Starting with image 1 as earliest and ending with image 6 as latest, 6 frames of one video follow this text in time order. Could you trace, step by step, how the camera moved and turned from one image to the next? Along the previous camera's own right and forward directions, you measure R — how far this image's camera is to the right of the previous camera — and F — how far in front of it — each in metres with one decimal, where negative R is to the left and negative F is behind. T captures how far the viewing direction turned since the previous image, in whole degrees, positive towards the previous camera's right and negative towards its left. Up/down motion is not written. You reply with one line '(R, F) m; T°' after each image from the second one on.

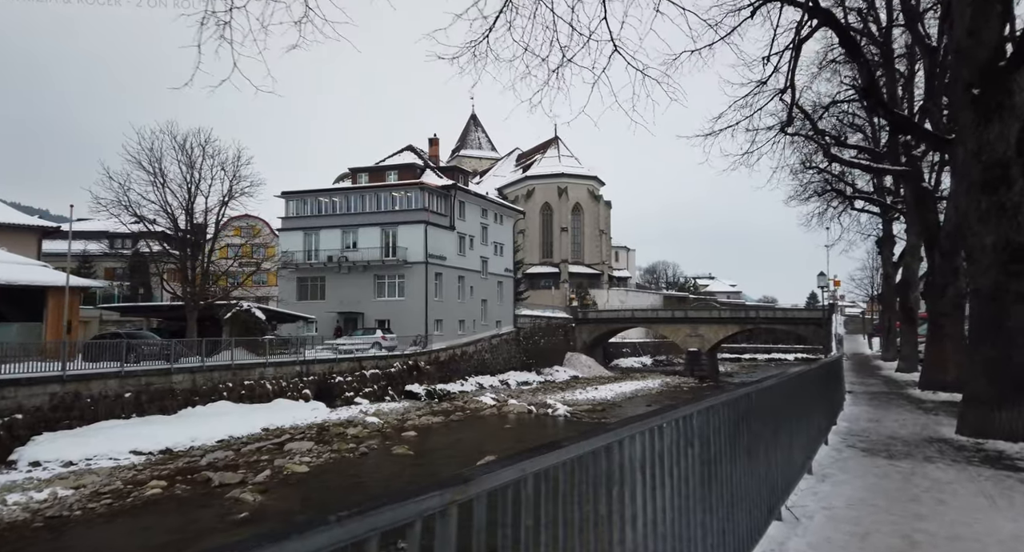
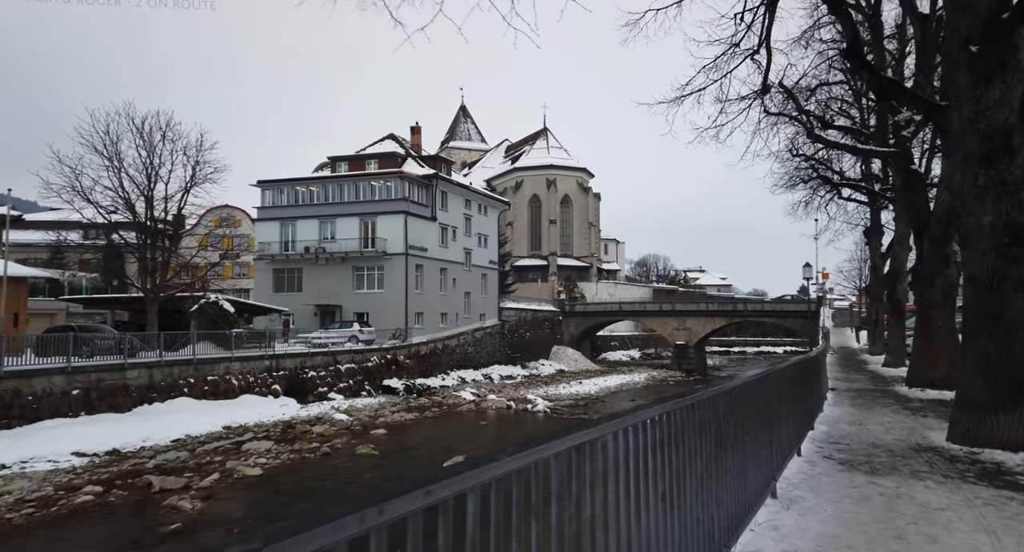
(+0.8, +1.0) m; +1°
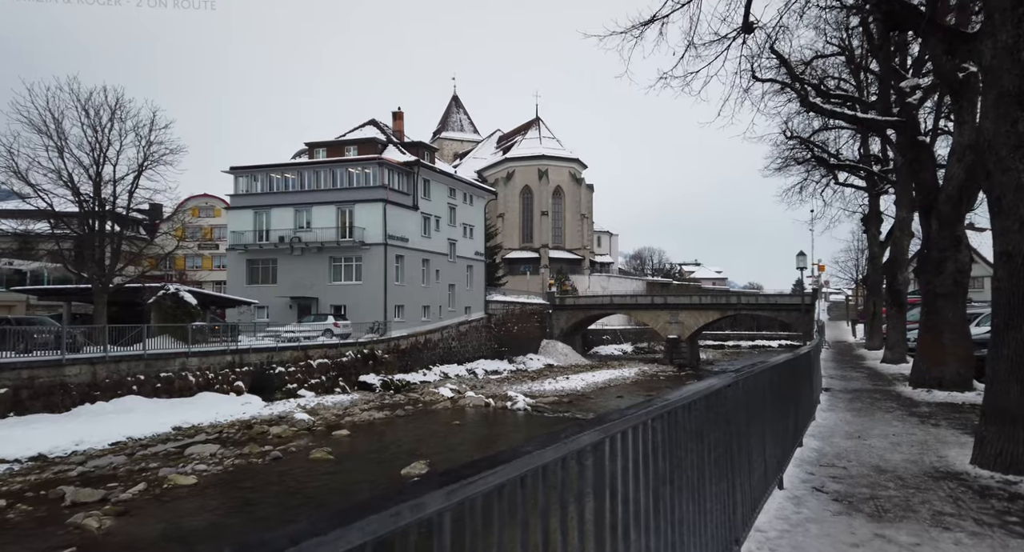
(+1.0, +1.6) m; 0°
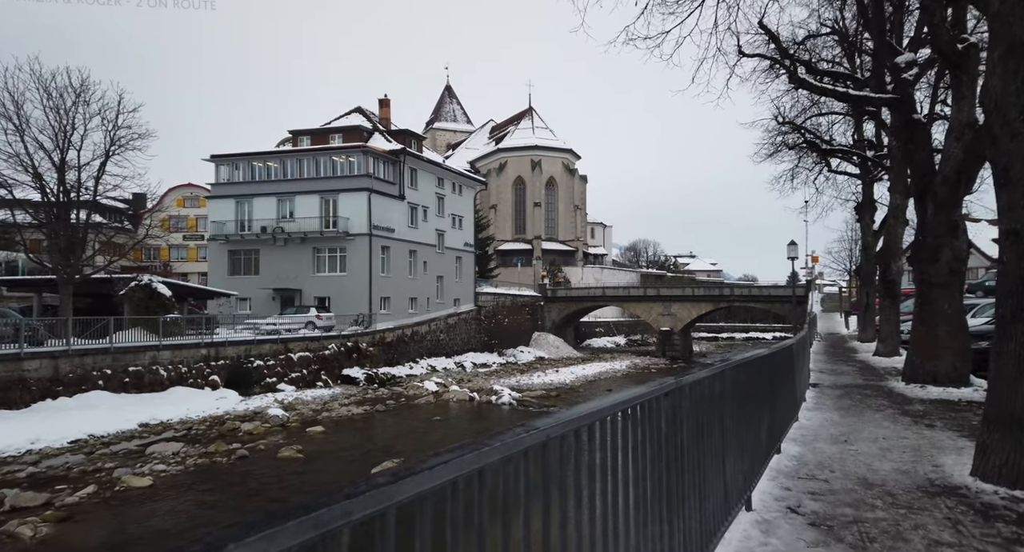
(+0.6, +0.8) m; 0°
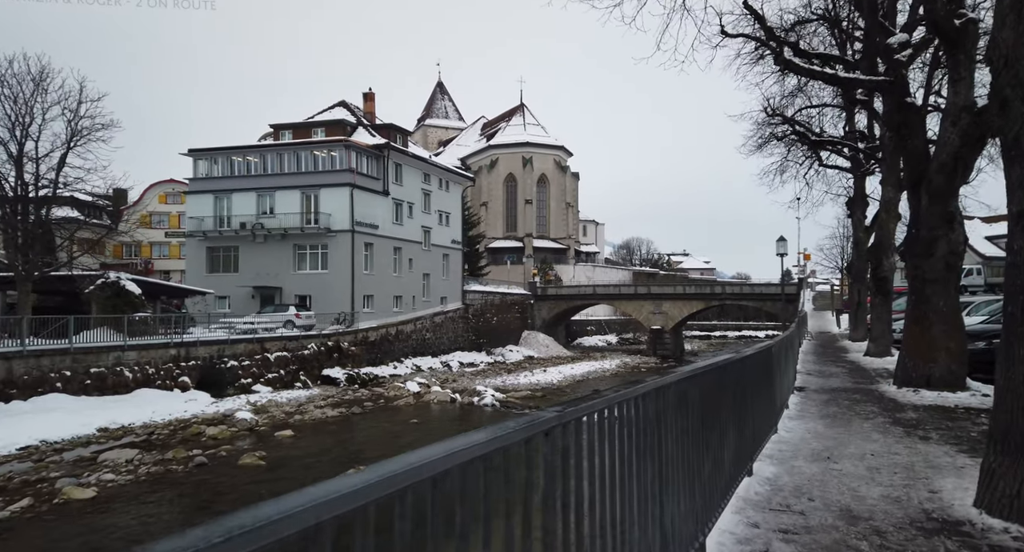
(+0.6, +0.8) m; +1°
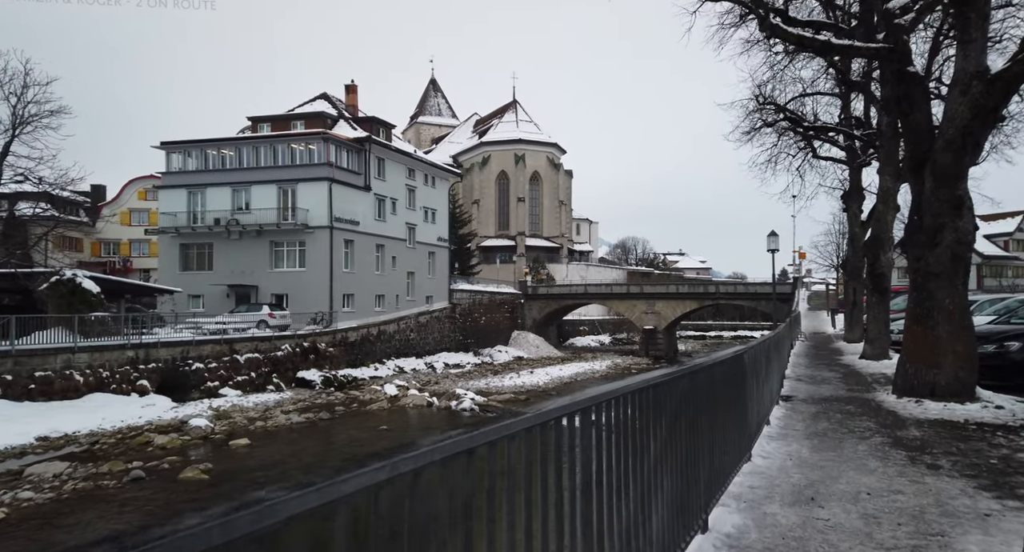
(+0.9, +1.3) m; 0°
